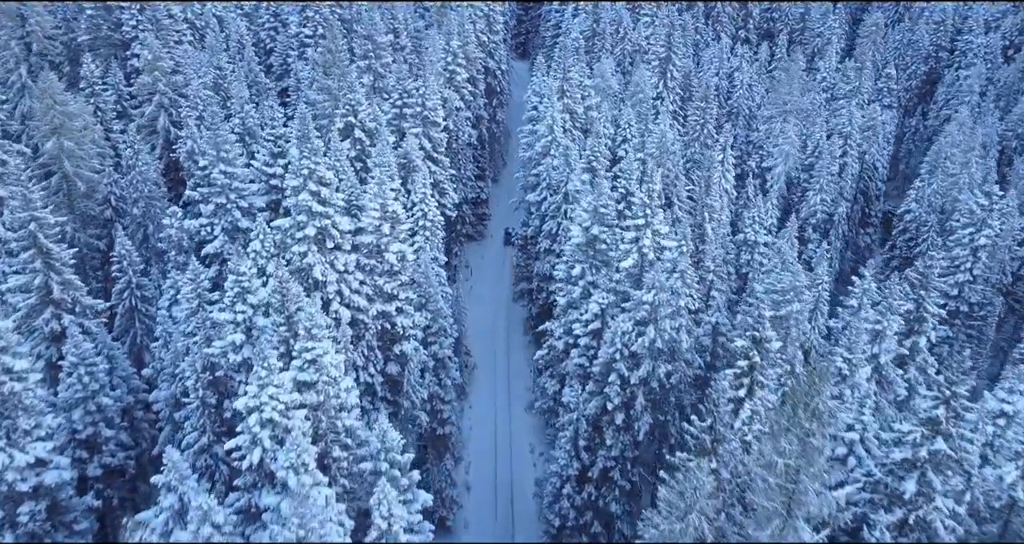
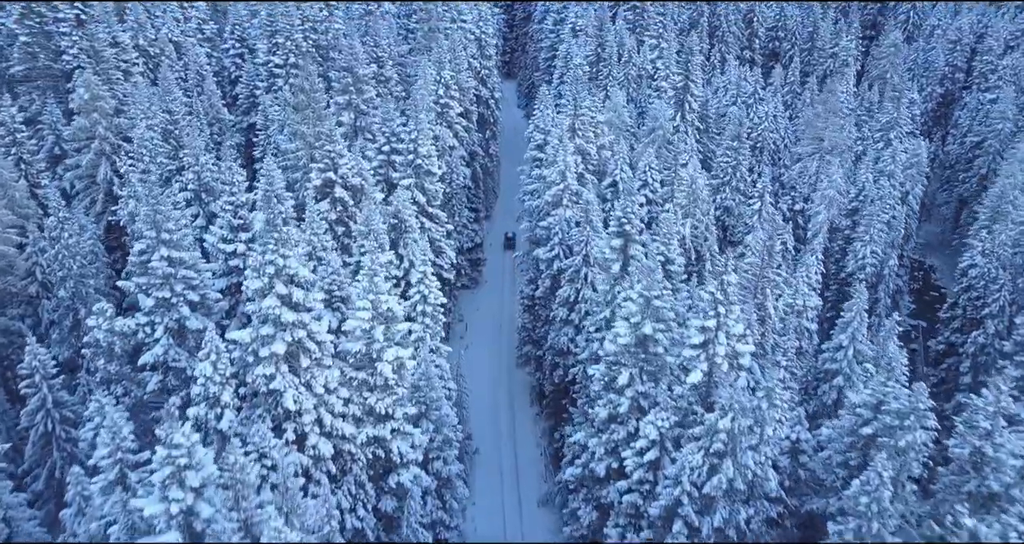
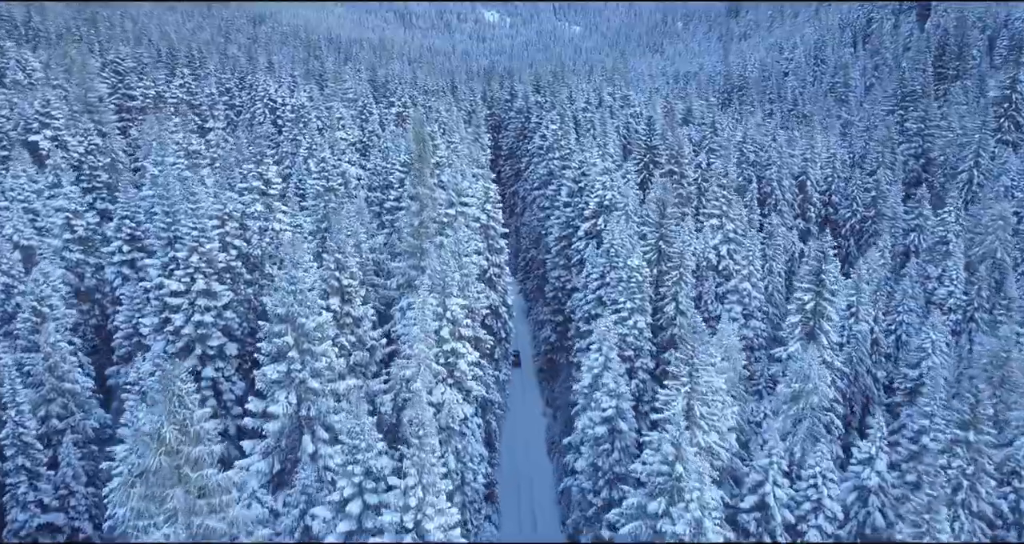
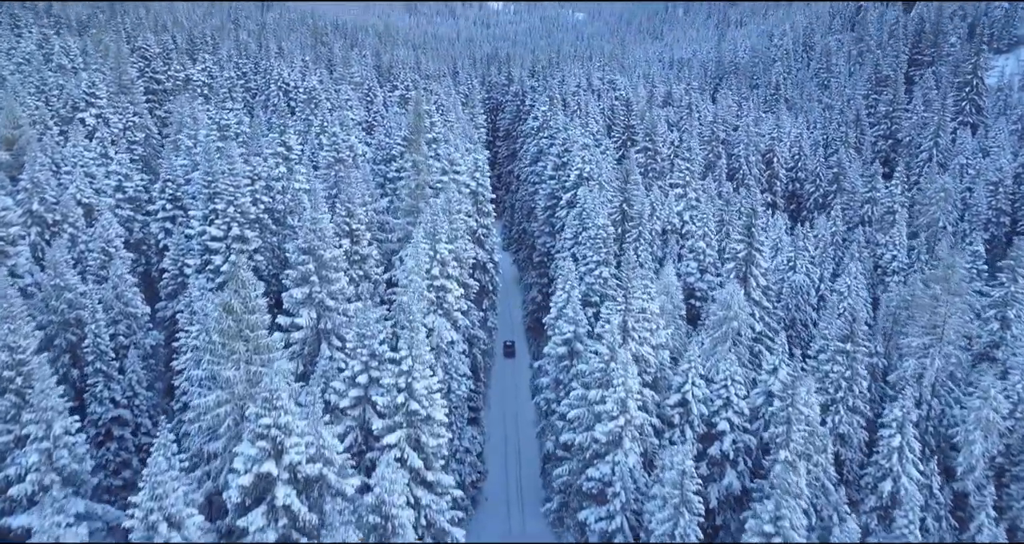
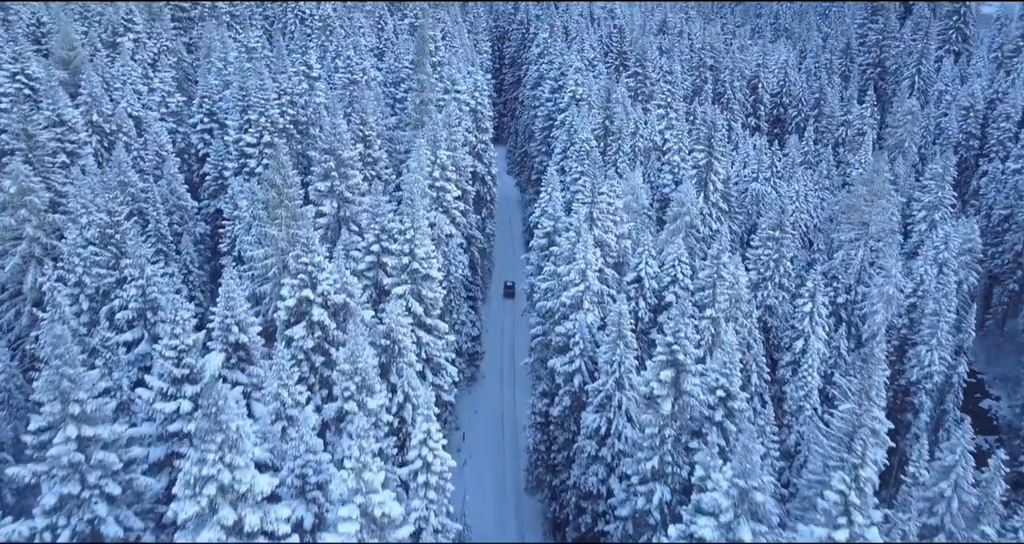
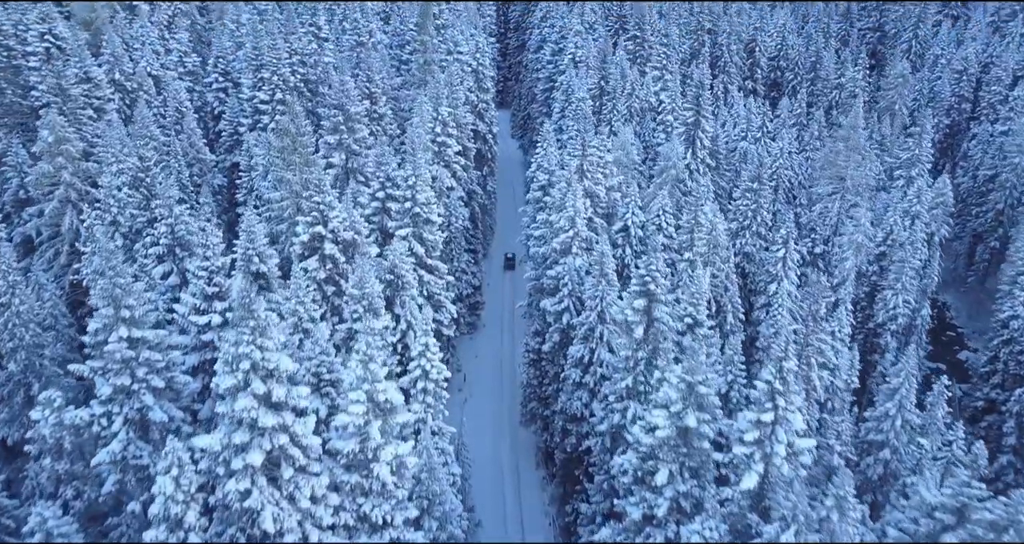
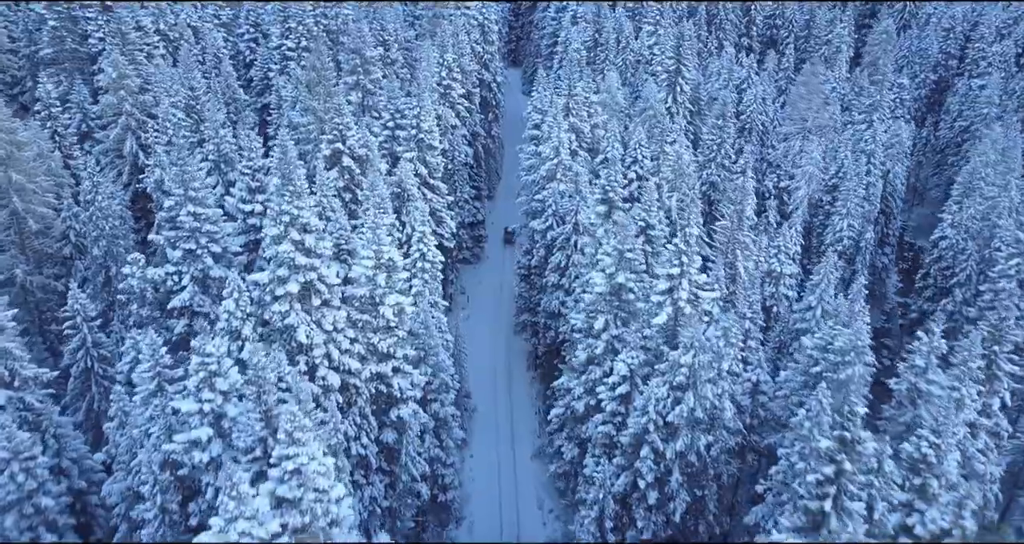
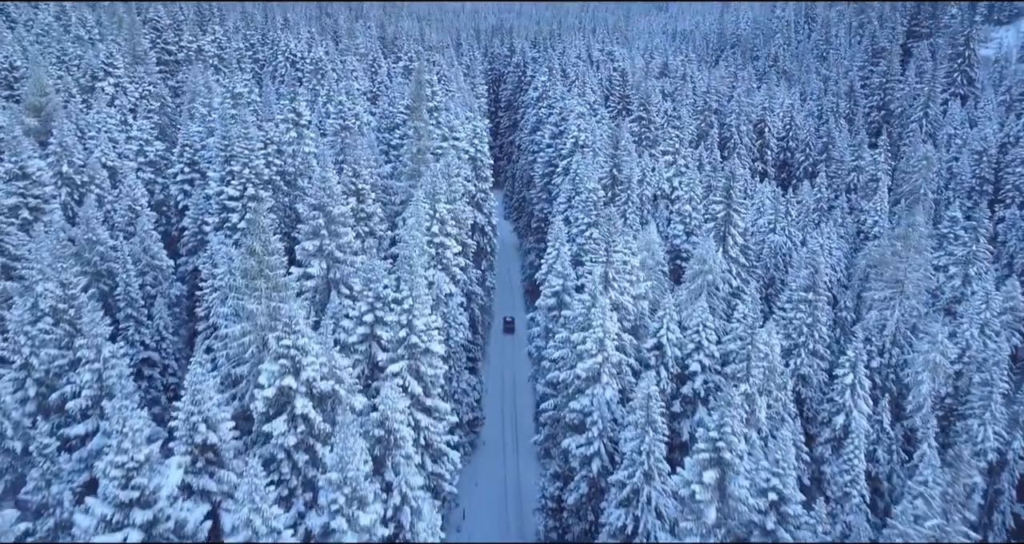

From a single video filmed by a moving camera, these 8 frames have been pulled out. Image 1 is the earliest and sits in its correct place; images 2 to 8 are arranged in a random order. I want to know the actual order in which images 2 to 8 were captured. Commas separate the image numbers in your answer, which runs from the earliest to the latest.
7, 2, 6, 5, 8, 4, 3
